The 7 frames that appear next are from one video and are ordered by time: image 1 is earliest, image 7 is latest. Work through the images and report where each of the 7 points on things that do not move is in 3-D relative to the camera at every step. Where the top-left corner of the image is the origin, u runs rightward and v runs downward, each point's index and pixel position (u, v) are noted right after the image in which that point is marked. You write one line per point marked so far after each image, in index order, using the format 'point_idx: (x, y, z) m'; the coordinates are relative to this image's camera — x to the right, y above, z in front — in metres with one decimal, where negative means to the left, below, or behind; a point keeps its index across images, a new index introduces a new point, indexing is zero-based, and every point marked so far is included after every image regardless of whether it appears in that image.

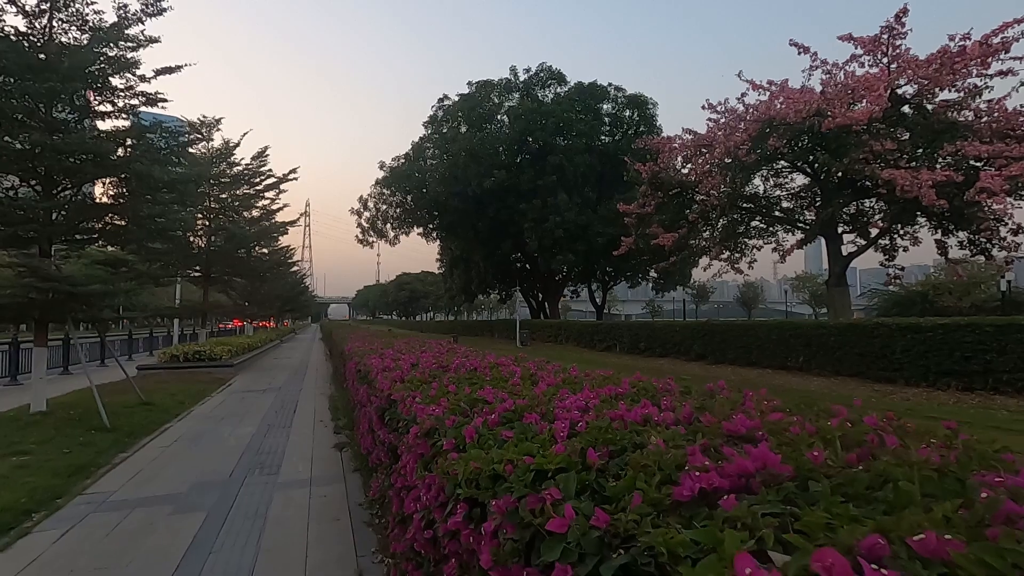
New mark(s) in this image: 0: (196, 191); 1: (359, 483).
0: (-5.3, +1.7, +10.3) m
1: (-1.3, -1.7, +5.3) m
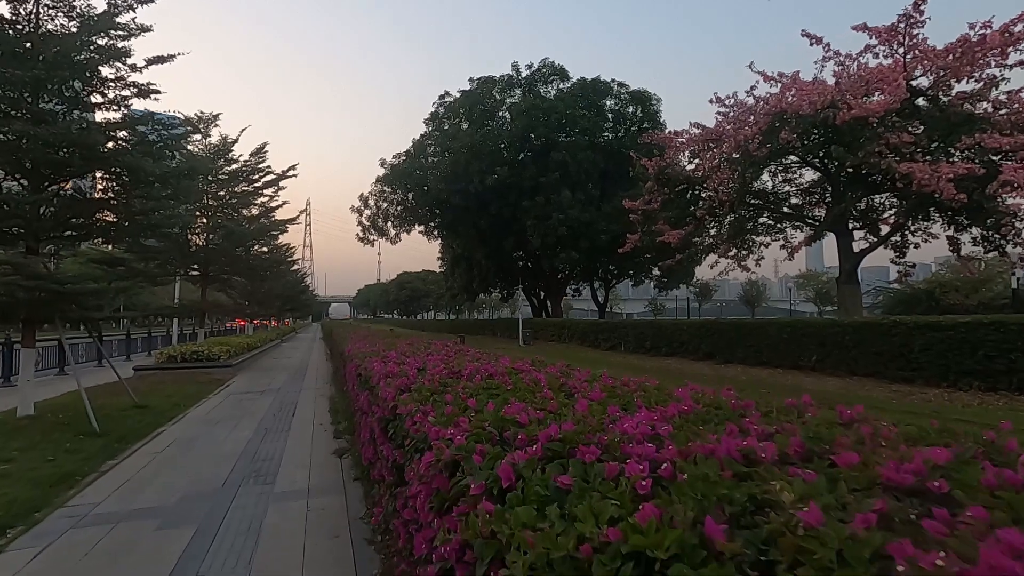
0: (-5.2, +1.7, +10.0) m
1: (-1.2, -1.7, +4.9) m
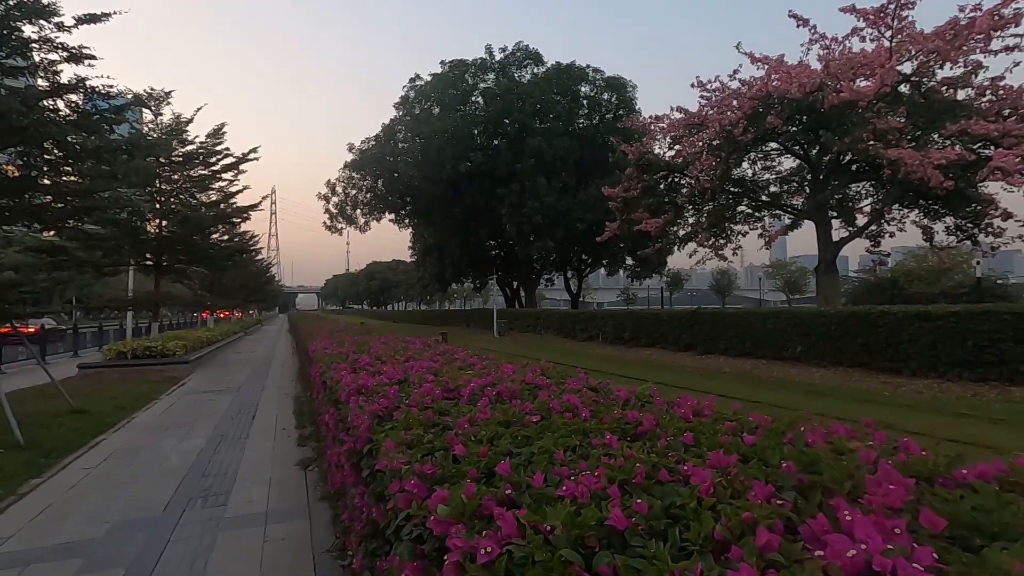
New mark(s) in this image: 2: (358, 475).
0: (-5.5, +1.8, +9.1) m
1: (-1.3, -1.6, +4.3) m
2: (-0.6, -0.6, +2.2) m
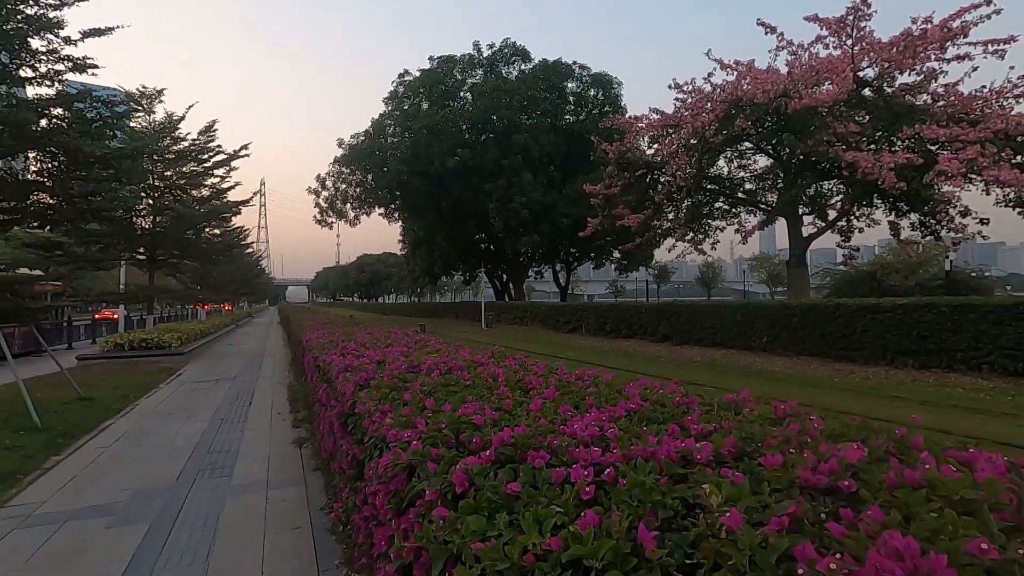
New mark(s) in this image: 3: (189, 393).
0: (-5.8, +1.9, +9.6) m
1: (-1.5, -1.6, +4.9) m
2: (-0.8, -0.6, +2.9) m
3: (-5.0, -1.6, +9.7) m
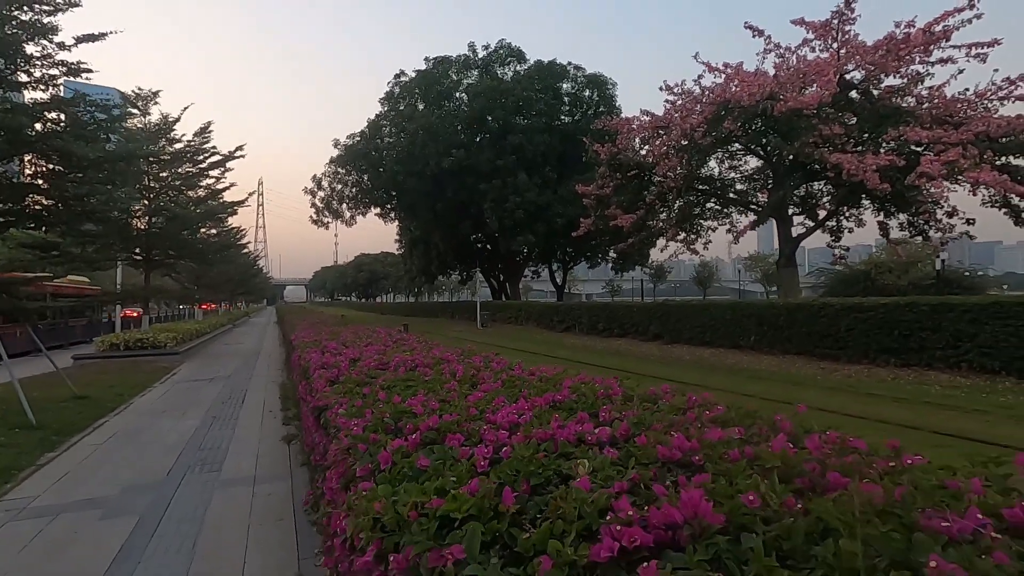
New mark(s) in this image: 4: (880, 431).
0: (-6.0, +1.9, +9.8) m
1: (-1.7, -1.6, +5.1) m
2: (-1.0, -0.7, +3.1) m
3: (-5.2, -1.6, +9.8) m
4: (+3.3, -1.3, +5.6) m
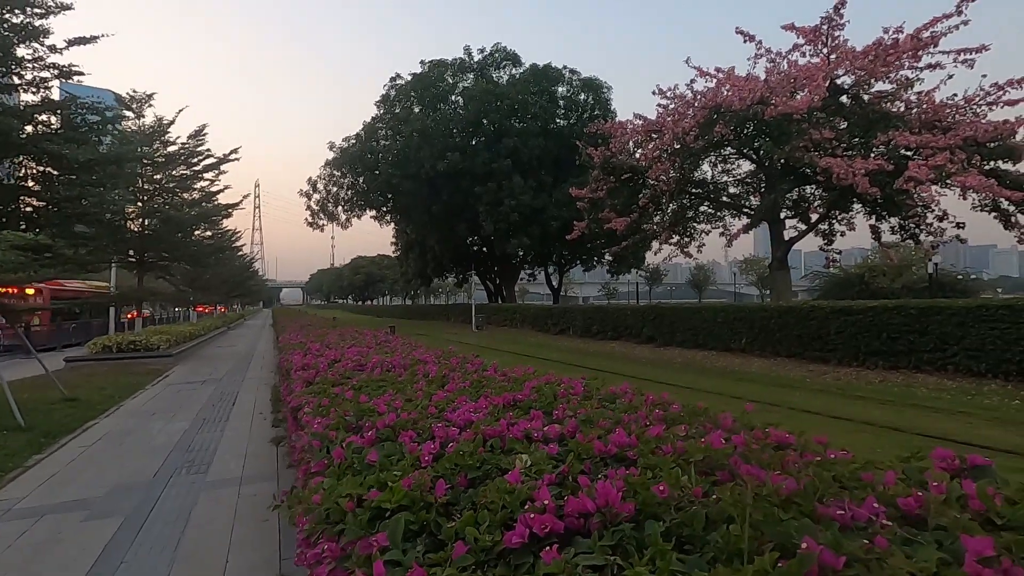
0: (-6.2, +1.8, +9.8) m
1: (-1.8, -1.6, +5.1) m
2: (-1.1, -0.7, +3.1) m
3: (-5.4, -1.7, +9.8) m
4: (+3.2, -1.3, +5.6) m
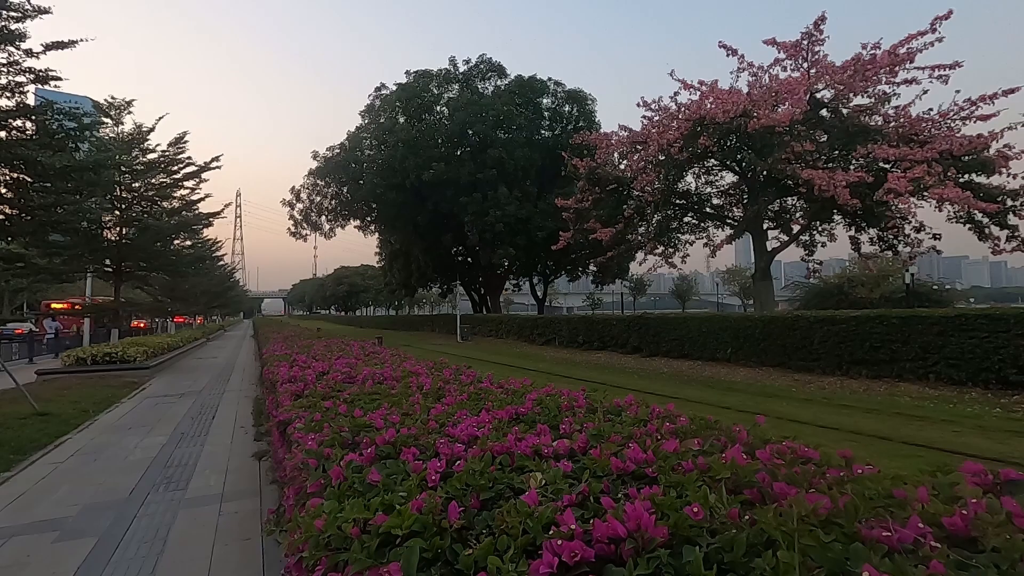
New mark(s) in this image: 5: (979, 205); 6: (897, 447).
0: (-6.4, +1.7, +9.6) m
1: (-1.9, -1.7, +5.0) m
2: (-1.1, -0.7, +3.0) m
3: (-5.6, -1.8, +9.6) m
4: (+3.1, -1.4, +5.6) m
5: (+8.5, +1.5, +11.1) m
6: (+3.4, -1.4, +5.5) m
